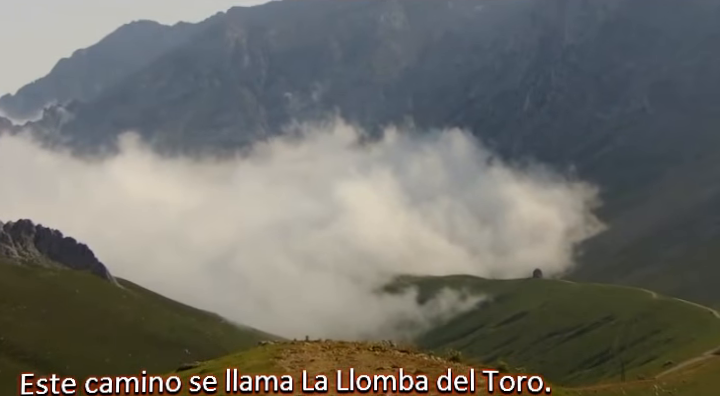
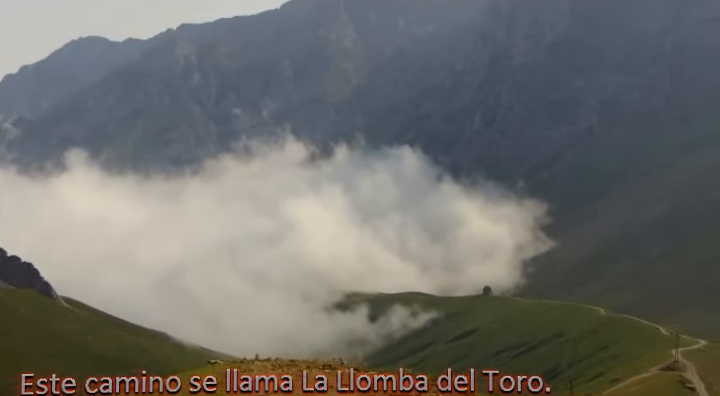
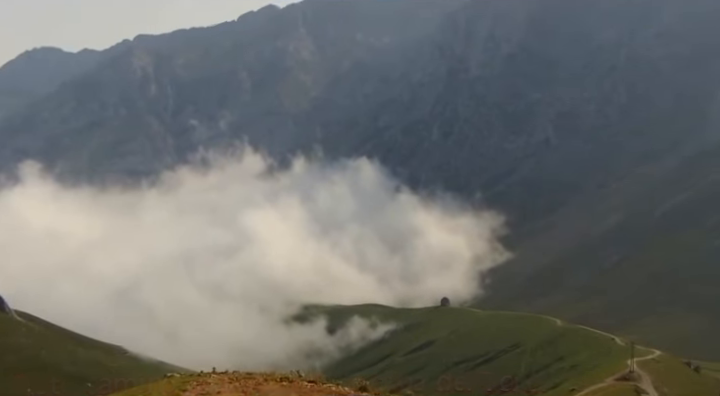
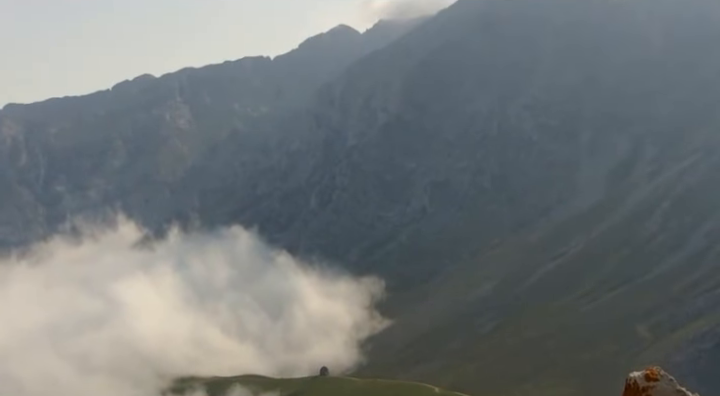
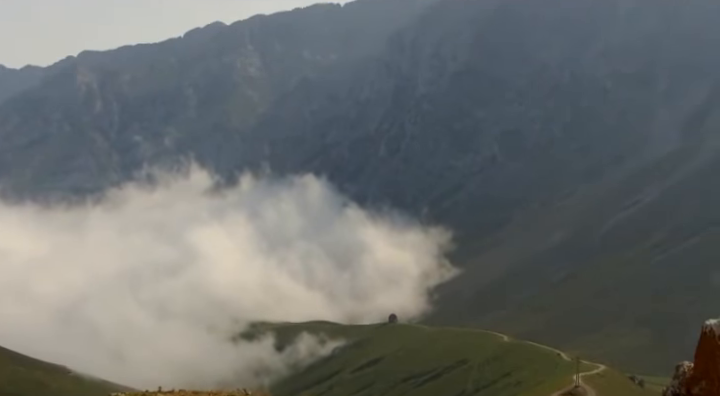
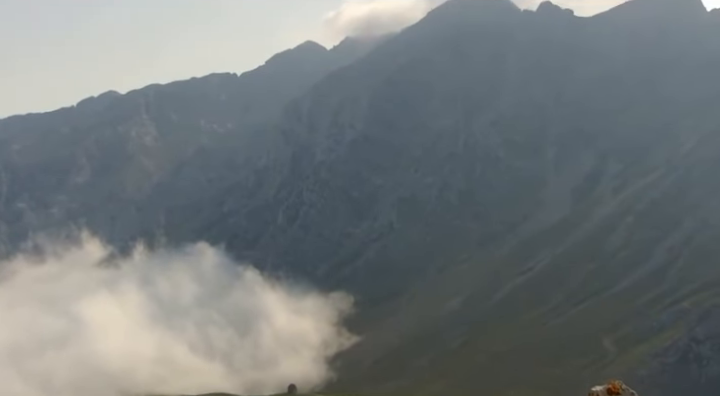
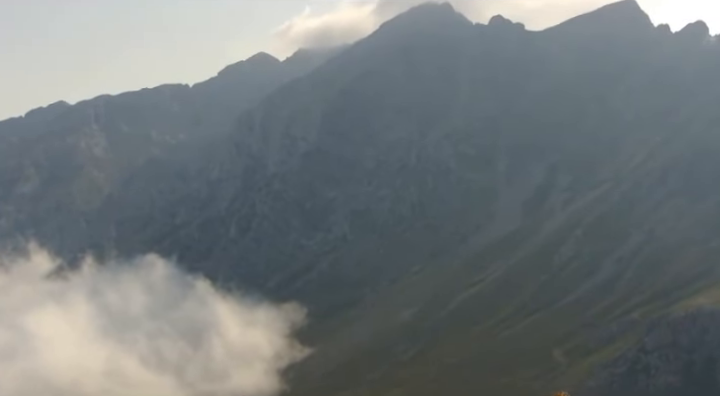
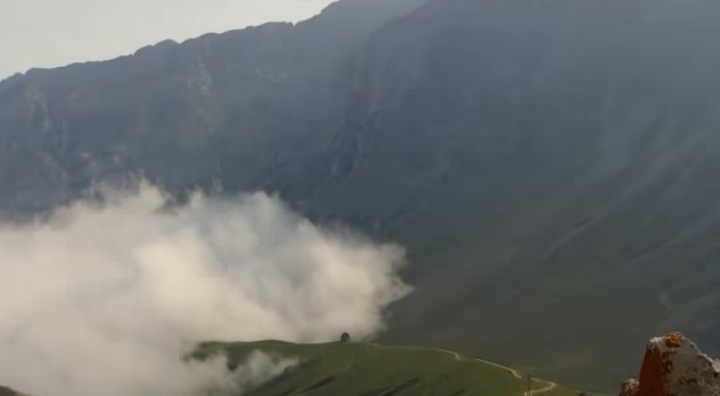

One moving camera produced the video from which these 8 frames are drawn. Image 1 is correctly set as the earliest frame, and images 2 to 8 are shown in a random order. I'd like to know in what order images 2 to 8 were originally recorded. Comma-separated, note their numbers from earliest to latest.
2, 3, 5, 8, 4, 6, 7
